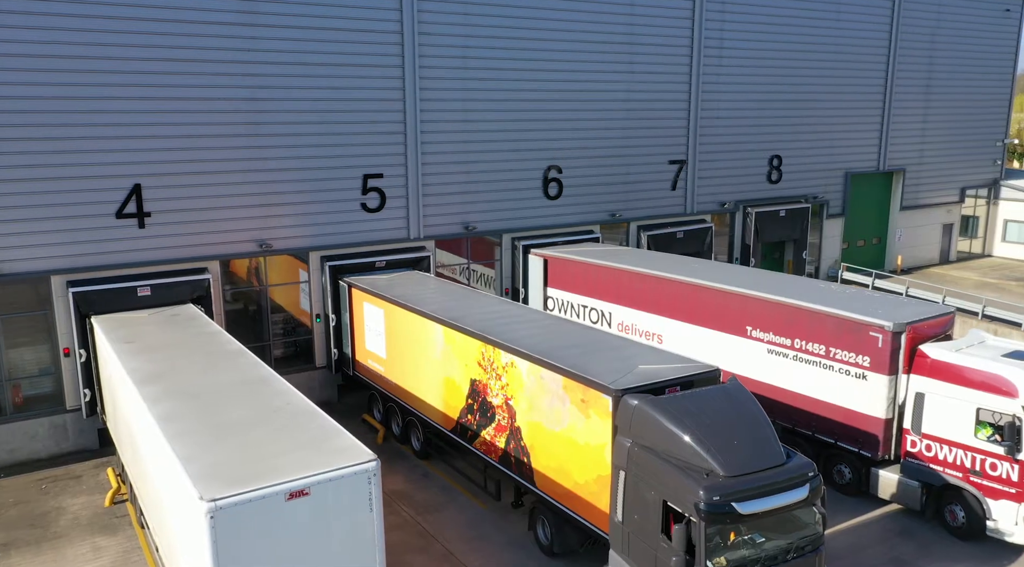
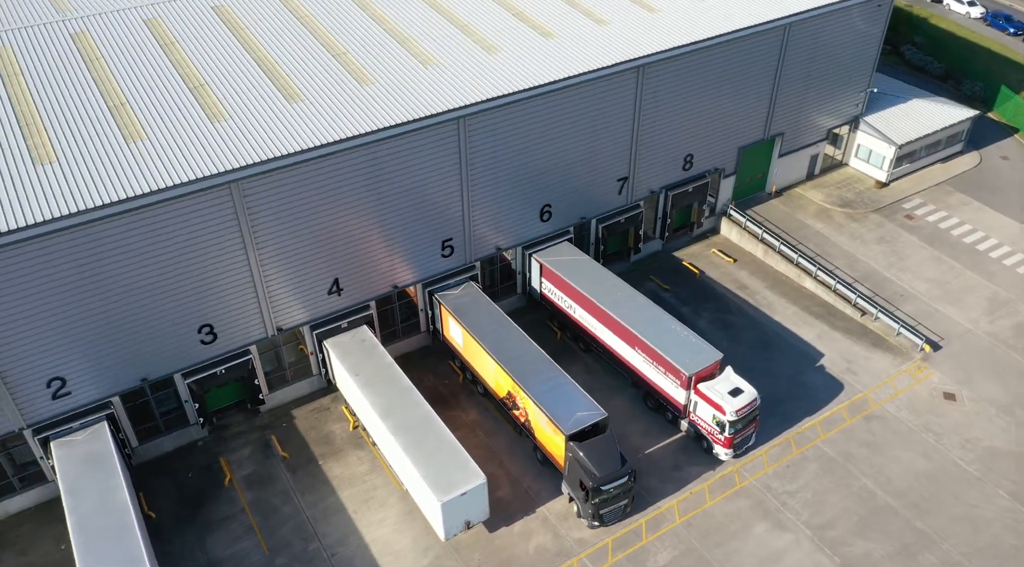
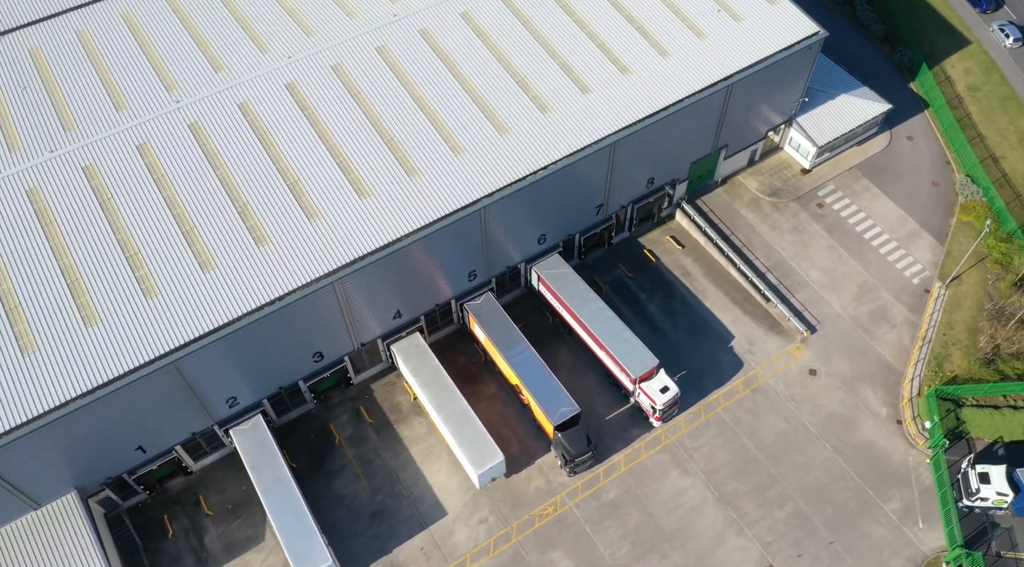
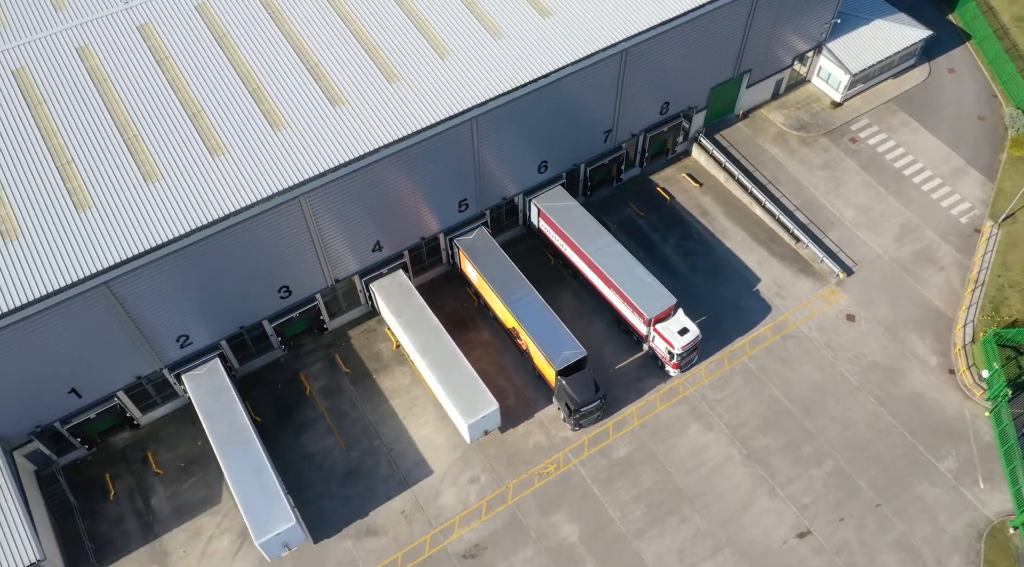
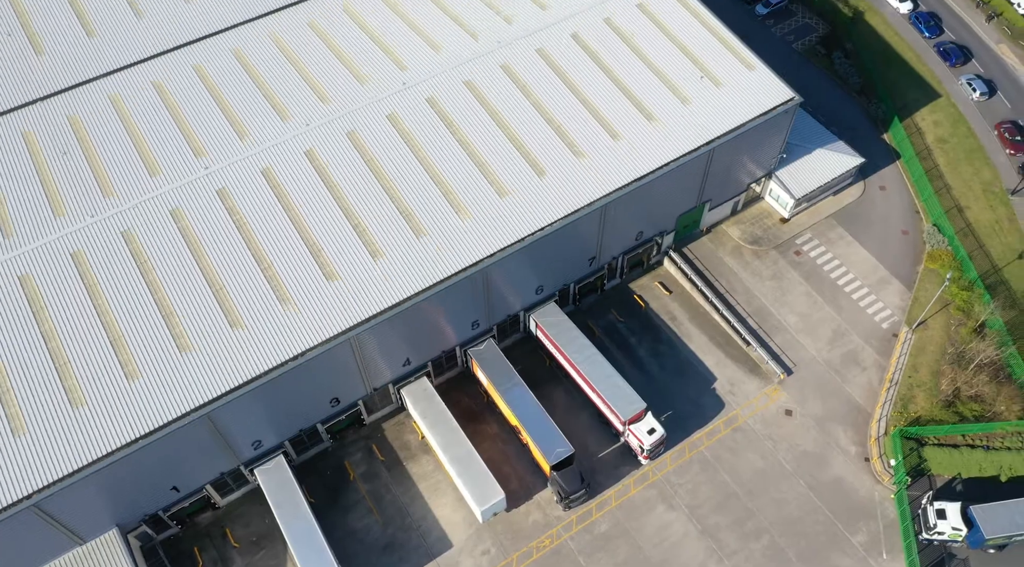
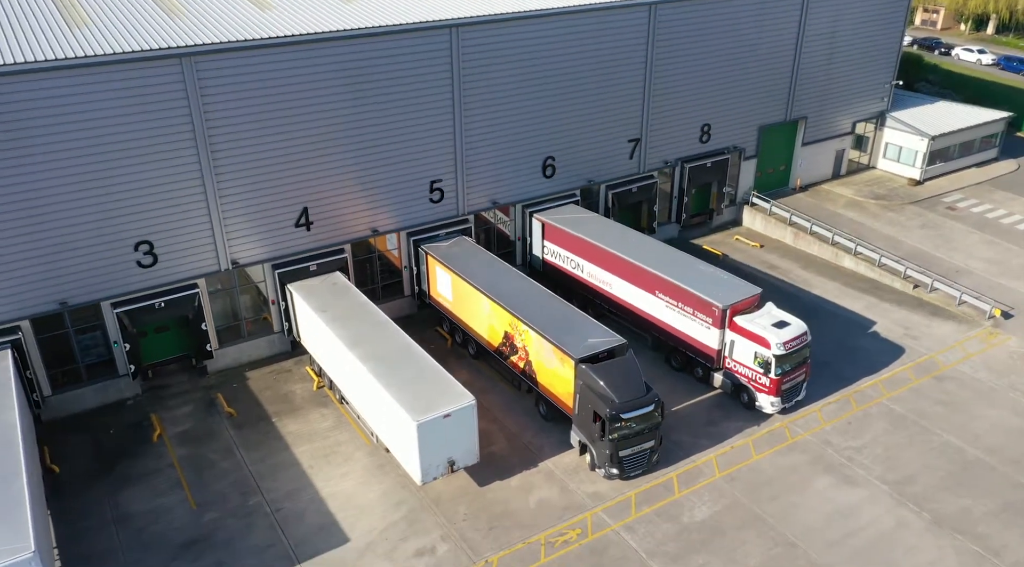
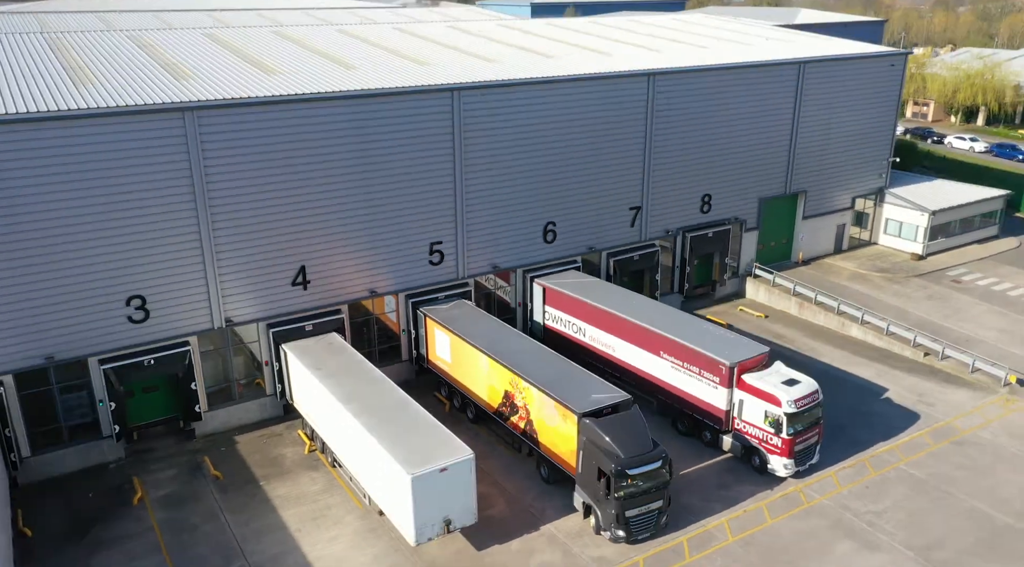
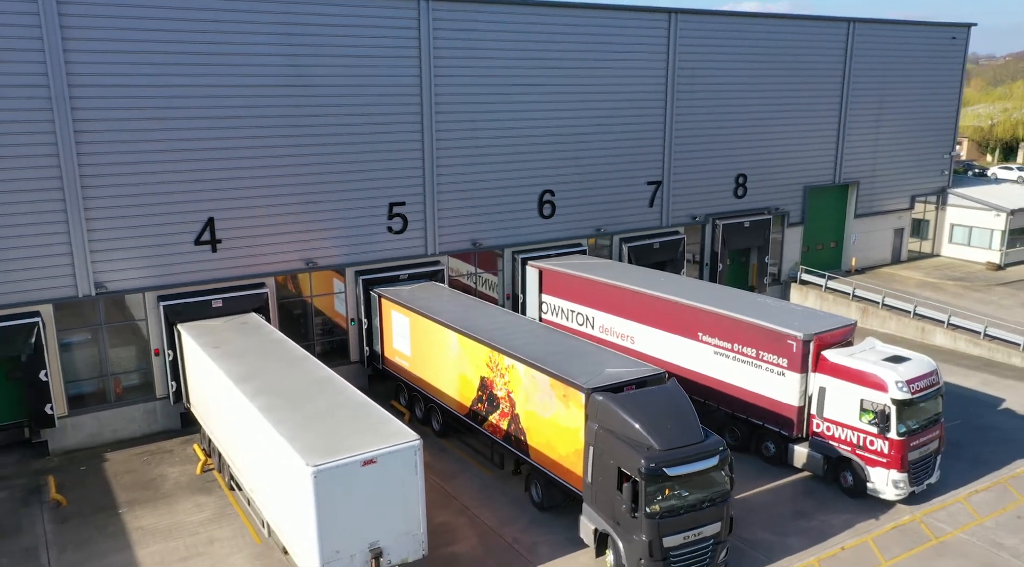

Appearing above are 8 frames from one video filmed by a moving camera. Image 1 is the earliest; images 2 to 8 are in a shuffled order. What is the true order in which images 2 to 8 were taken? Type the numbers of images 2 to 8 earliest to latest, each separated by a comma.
8, 7, 6, 2, 4, 3, 5
